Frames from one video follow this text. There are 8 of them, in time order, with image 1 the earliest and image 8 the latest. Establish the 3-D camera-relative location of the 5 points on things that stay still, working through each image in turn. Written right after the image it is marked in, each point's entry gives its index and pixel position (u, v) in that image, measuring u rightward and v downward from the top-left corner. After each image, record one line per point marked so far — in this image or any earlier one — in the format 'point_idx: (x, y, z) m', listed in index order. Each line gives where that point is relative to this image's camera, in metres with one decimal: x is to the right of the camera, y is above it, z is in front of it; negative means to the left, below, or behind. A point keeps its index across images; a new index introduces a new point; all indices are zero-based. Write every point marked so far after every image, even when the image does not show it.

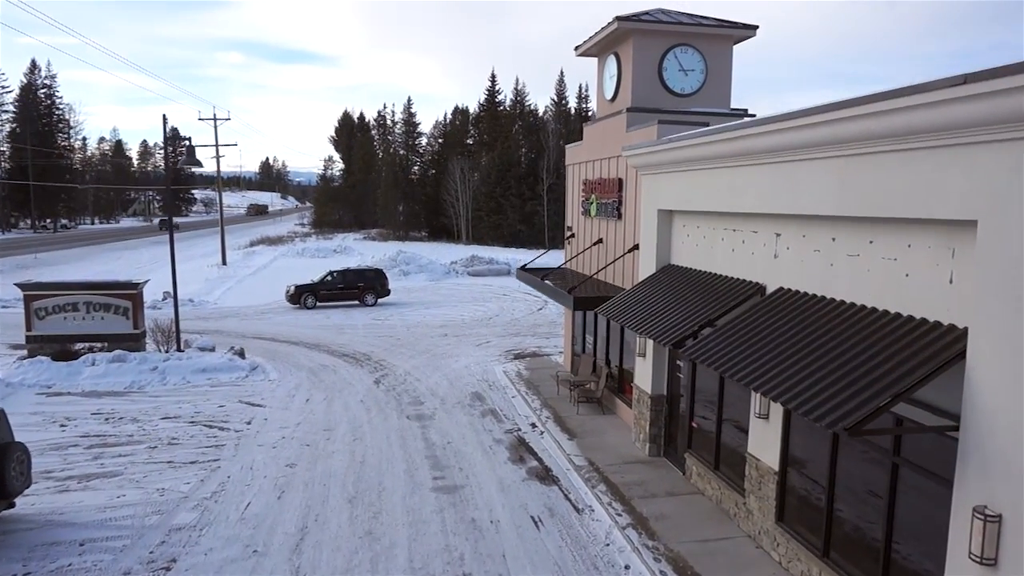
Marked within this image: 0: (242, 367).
0: (-6.6, -2.0, +17.5) m
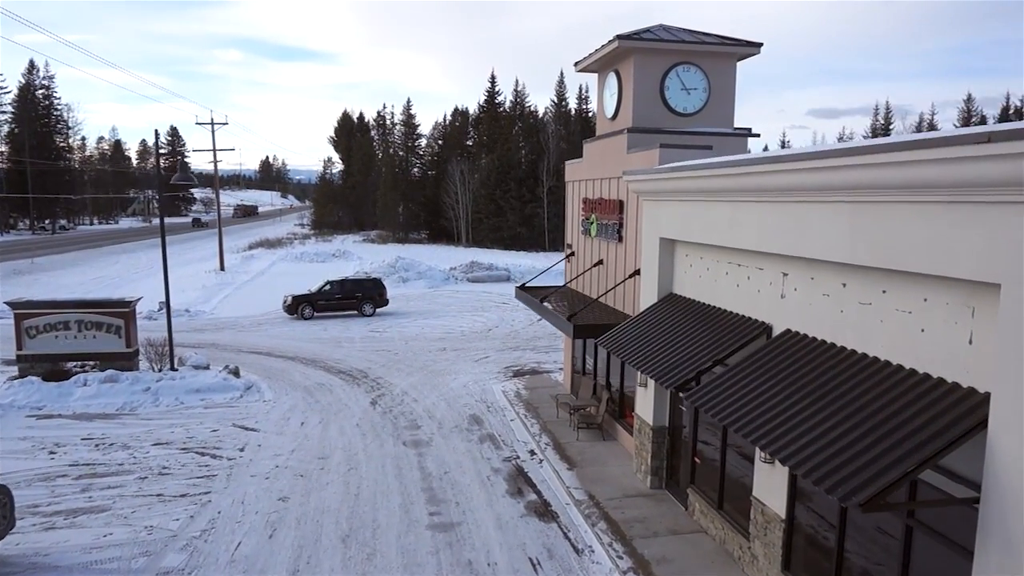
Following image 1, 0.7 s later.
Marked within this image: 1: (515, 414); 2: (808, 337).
0: (-6.7, -2.4, +17.2) m
1: (+0.1, -2.8, +15.5) m
2: (+3.1, -0.5, +7.5) m
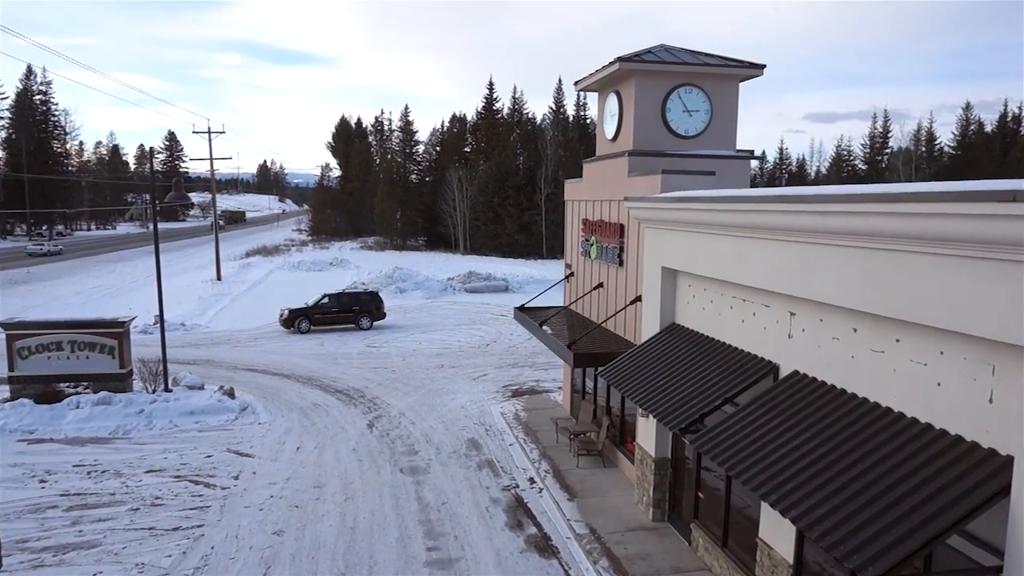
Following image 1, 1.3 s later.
0: (-6.7, -2.9, +17.0) m
1: (+0.1, -3.2, +15.2) m
2: (+3.1, -0.9, +7.3) m
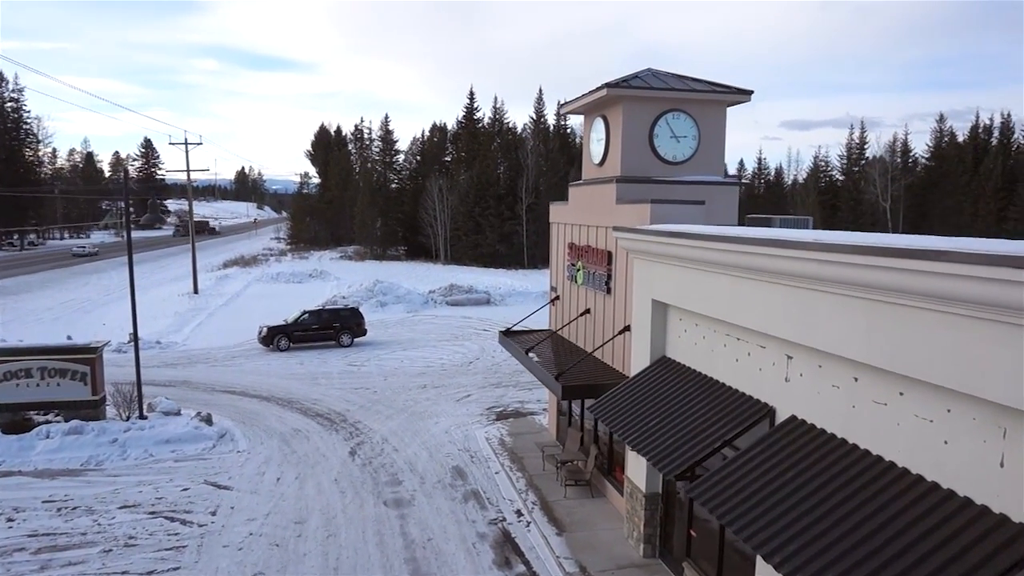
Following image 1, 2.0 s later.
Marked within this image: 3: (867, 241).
0: (-7.0, -3.5, +16.5) m
1: (-0.2, -3.8, +15.0) m
2: (+3.1, -1.4, +7.1) m
3: (+3.2, +0.4, +6.3) m
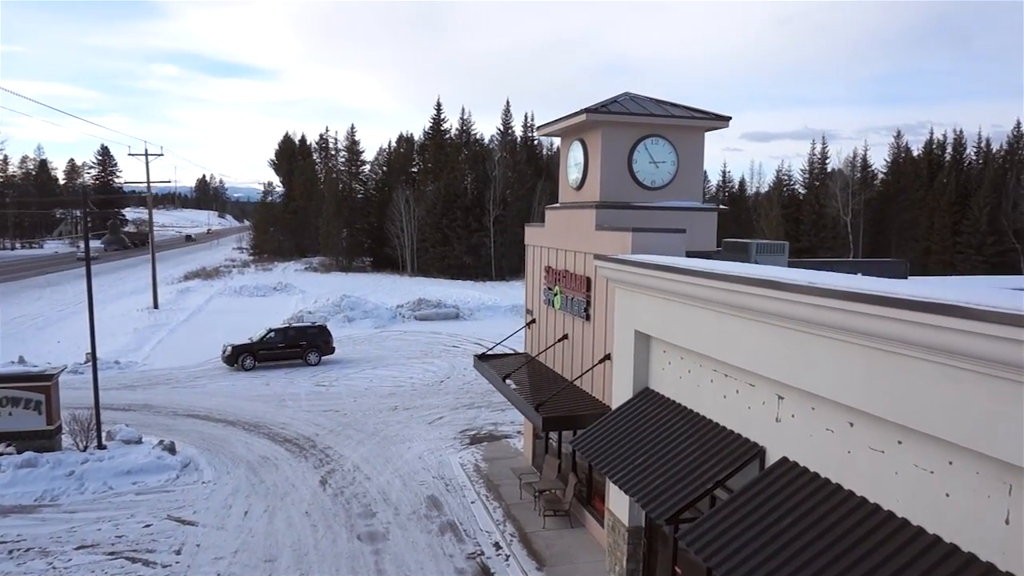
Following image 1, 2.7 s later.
0: (-7.6, -4.0, +15.9) m
1: (-0.7, -4.3, +14.6) m
2: (+2.9, -1.8, +7.0) m
3: (+3.1, 0.0, +6.2) m
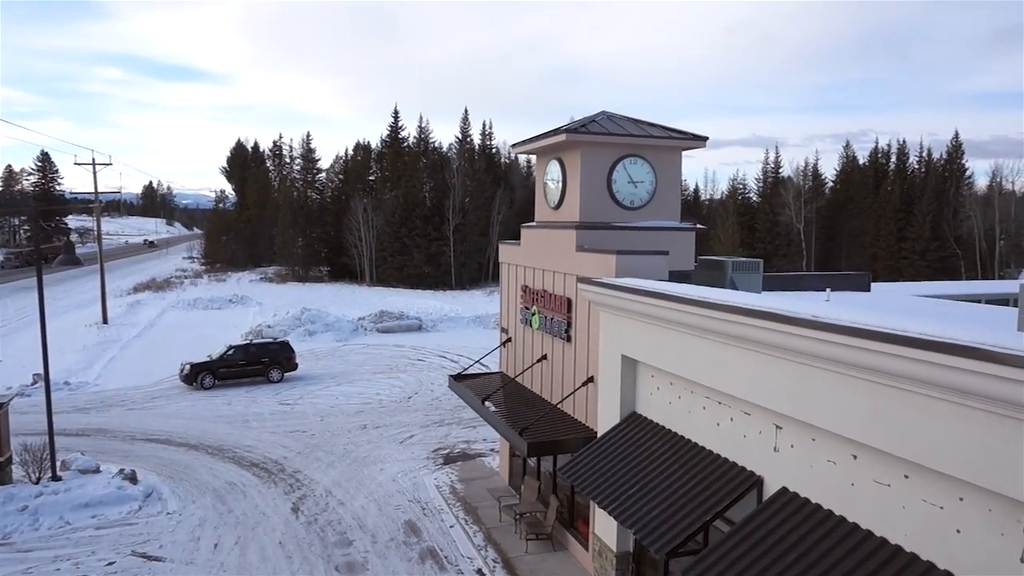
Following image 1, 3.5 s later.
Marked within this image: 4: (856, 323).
0: (-8.1, -4.5, +15.2) m
1: (-1.2, -4.7, +14.4) m
2: (+2.9, -2.1, +7.0) m
3: (+3.2, -0.3, +6.2) m
4: (+3.1, -0.3, +6.3) m
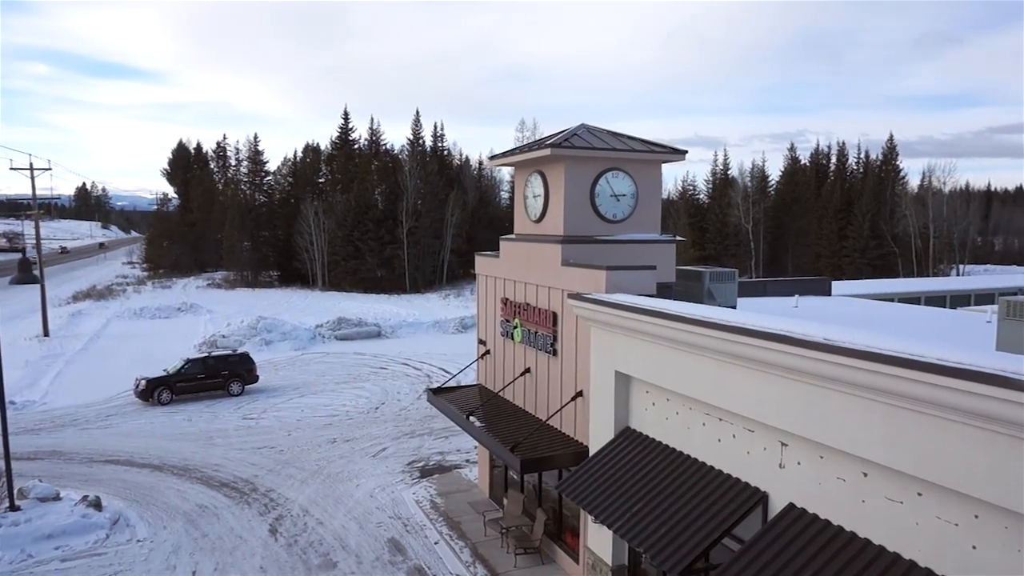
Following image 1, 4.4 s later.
0: (-8.5, -4.9, +14.6) m
1: (-1.5, -5.0, +14.2) m
2: (+3.1, -2.3, +7.2) m
3: (+3.4, -0.5, +6.4) m
4: (+3.3, -0.5, +6.5) m
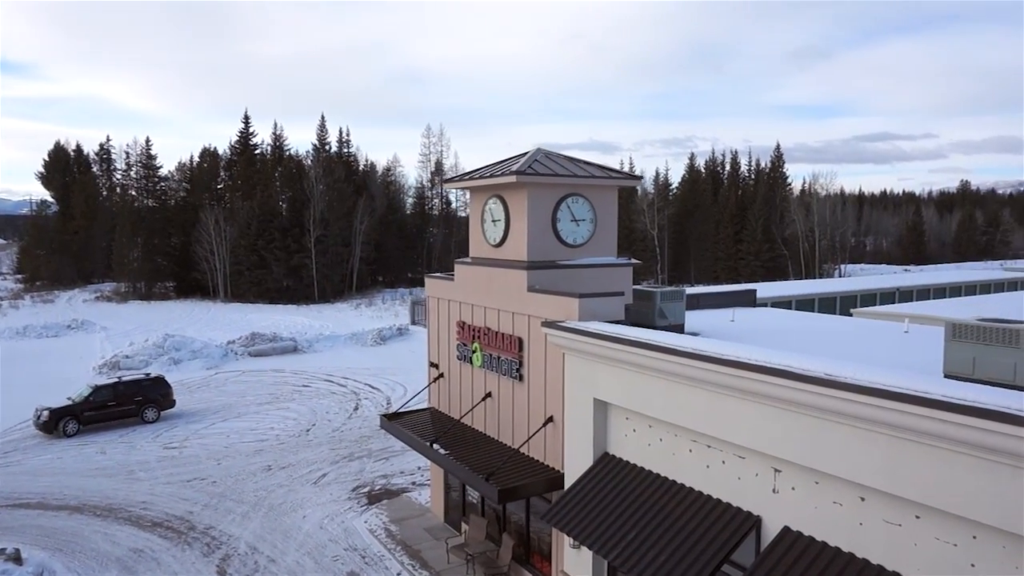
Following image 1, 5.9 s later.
0: (-9.2, -5.5, +13.3) m
1: (-2.2, -5.4, +14.0) m
2: (+3.2, -2.7, +7.6) m
3: (+3.6, -0.9, +6.9) m
4: (+3.5, -0.9, +7.0) m
